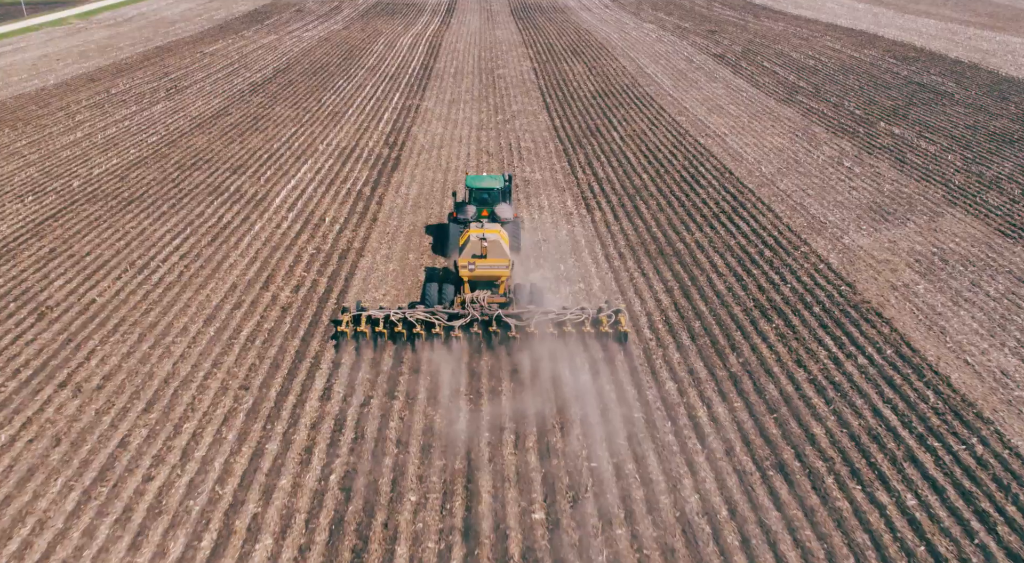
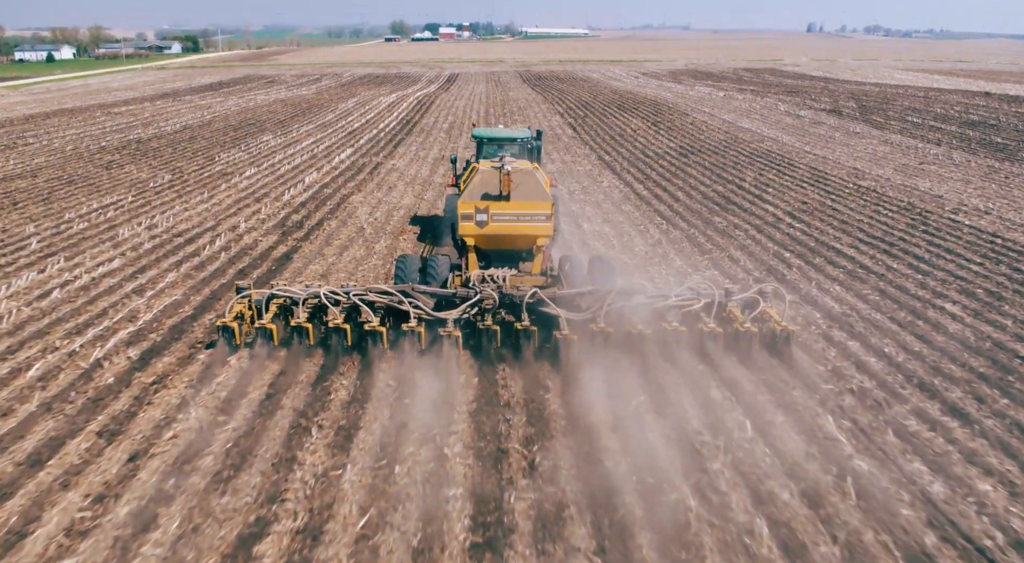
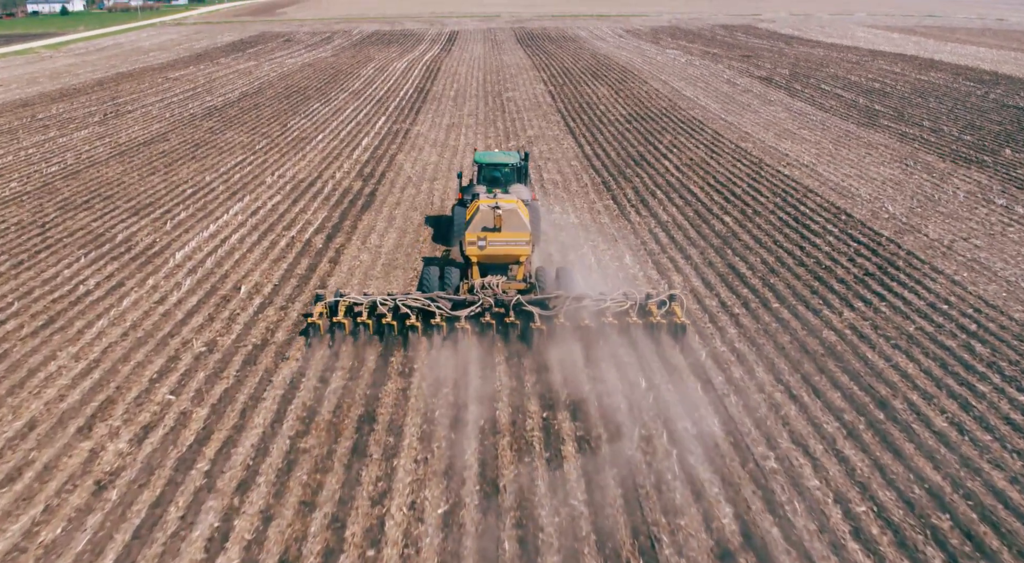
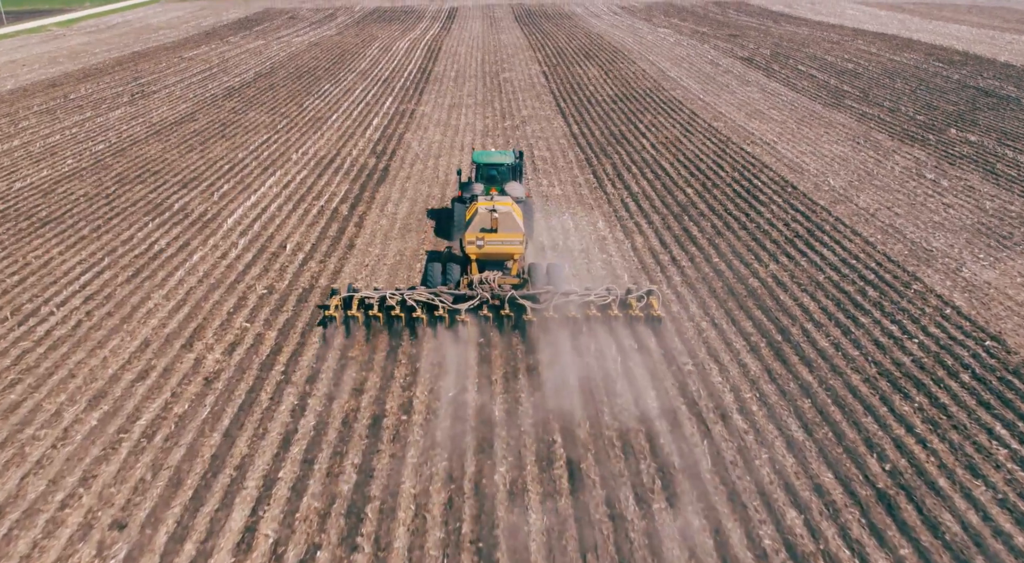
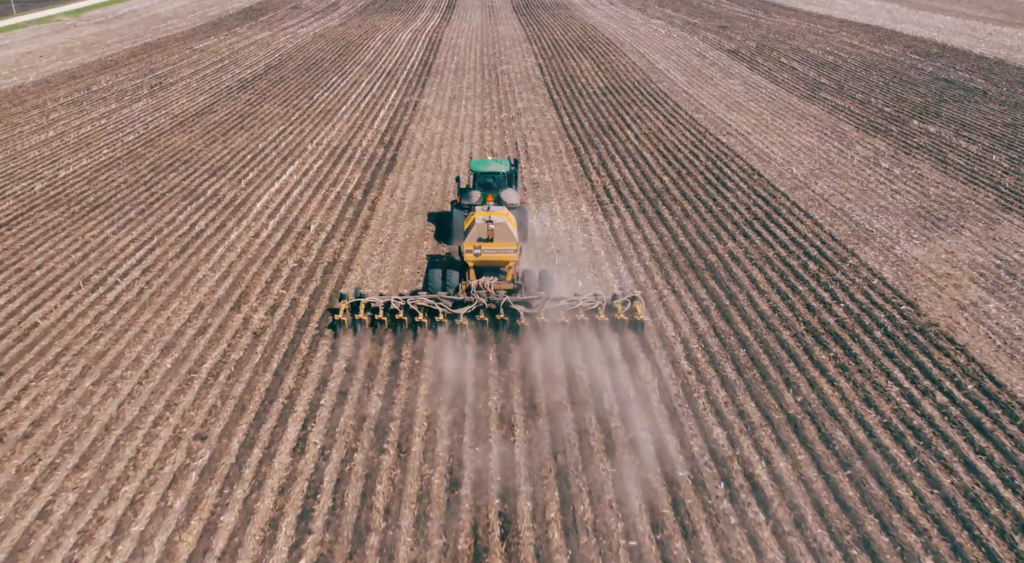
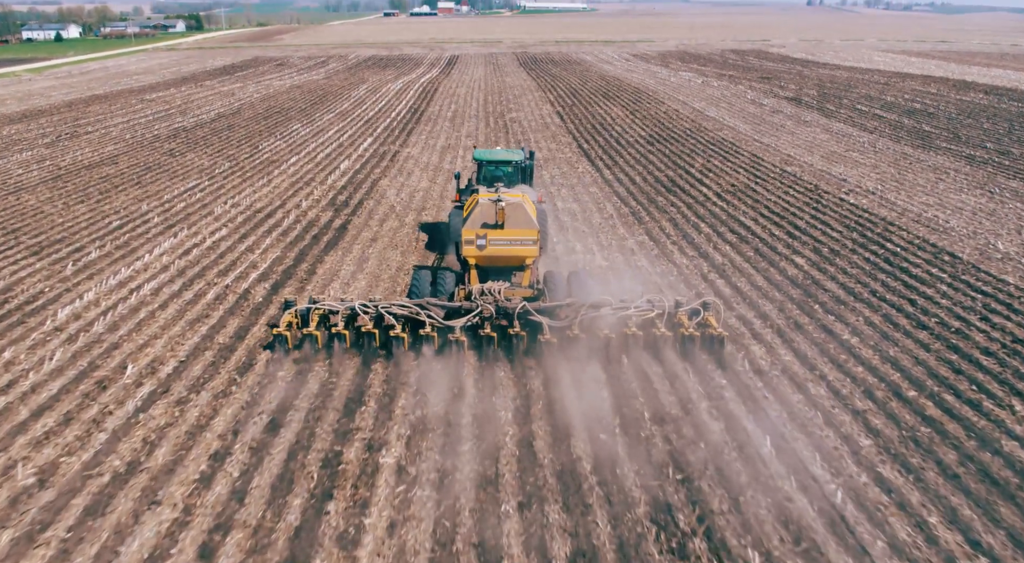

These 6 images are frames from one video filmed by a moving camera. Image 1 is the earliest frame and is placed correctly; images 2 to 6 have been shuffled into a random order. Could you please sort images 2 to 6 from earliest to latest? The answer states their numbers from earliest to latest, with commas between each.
5, 4, 3, 6, 2
